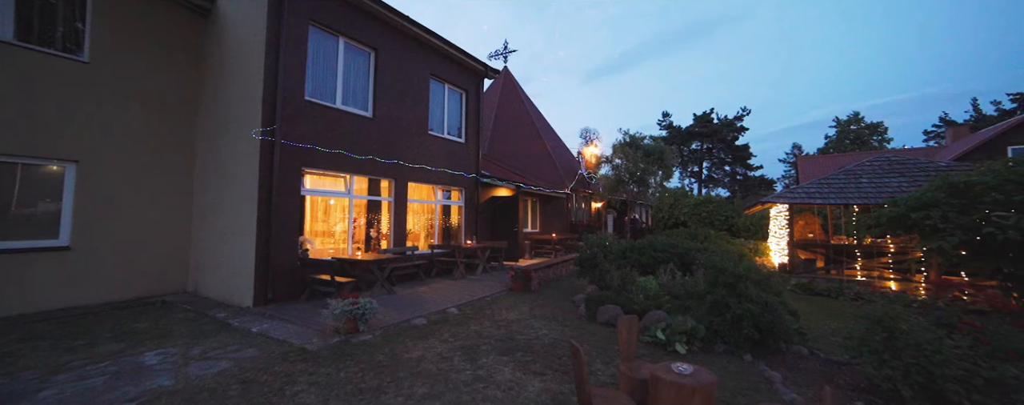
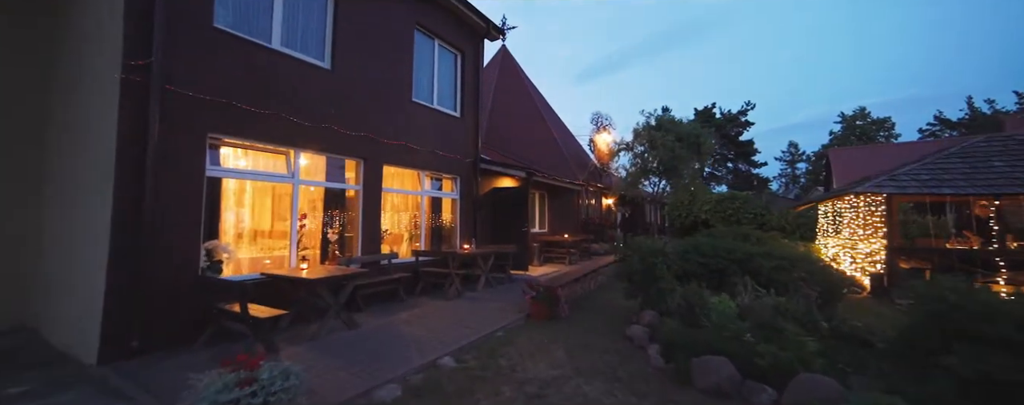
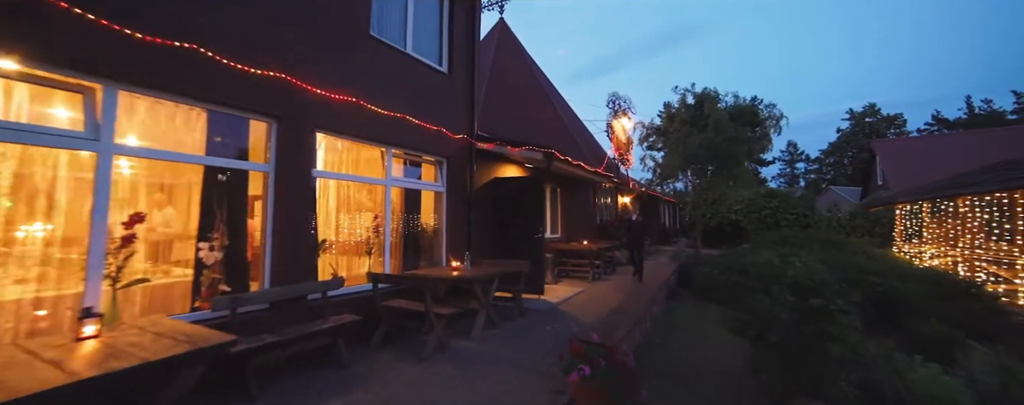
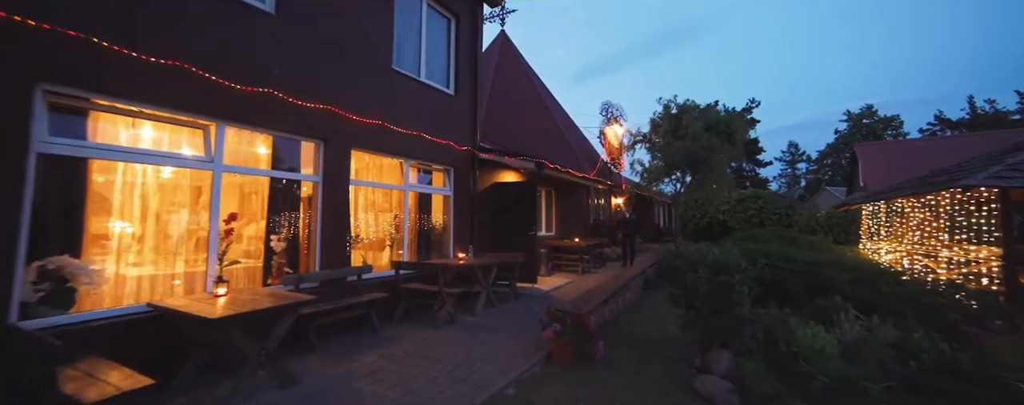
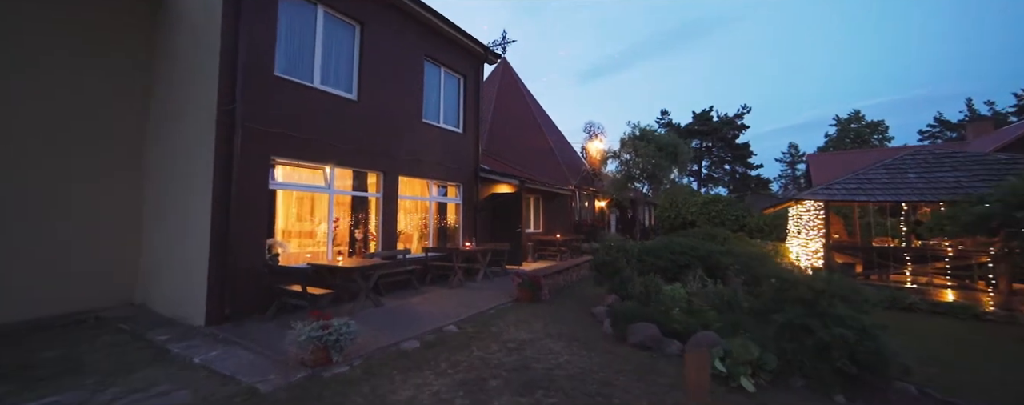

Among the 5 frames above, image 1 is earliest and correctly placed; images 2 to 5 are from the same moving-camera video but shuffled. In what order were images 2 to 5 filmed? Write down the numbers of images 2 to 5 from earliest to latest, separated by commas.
5, 2, 4, 3
